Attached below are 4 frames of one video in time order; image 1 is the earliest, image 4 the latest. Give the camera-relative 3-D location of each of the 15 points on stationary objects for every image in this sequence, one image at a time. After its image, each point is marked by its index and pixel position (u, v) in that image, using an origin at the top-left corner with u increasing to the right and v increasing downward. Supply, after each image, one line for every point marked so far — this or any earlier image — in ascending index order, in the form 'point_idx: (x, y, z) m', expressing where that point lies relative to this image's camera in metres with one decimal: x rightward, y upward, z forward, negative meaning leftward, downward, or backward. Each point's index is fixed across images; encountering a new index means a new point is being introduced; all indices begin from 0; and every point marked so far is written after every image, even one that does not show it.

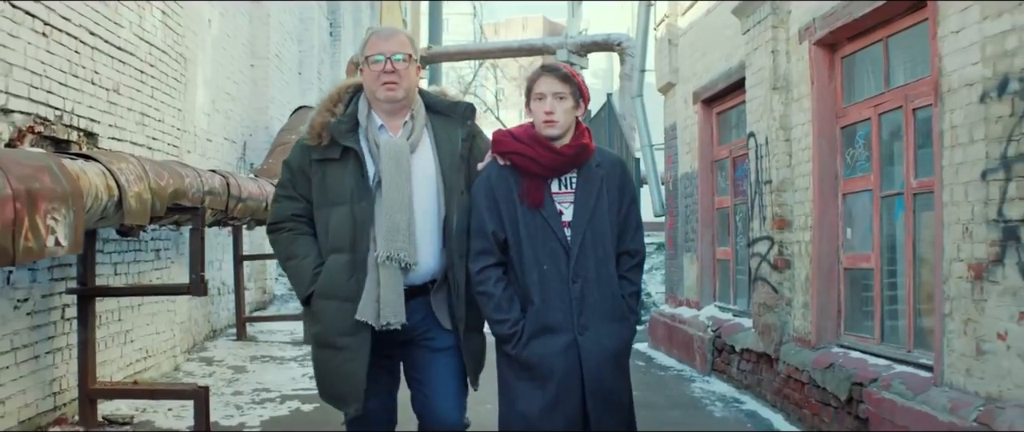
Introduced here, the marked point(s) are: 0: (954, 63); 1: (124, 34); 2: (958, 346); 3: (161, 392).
0: (+1.9, +0.7, +3.6) m
1: (-2.6, +1.2, +5.9) m
2: (+1.9, -0.5, +3.6) m
3: (-2.0, -1.0, +4.9) m
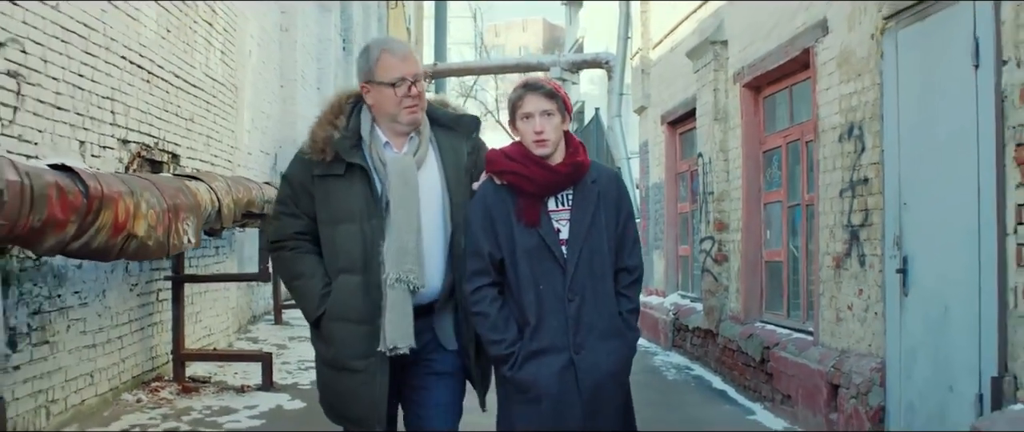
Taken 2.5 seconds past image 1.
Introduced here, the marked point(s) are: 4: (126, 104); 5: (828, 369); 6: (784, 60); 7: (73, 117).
0: (+1.9, +0.6, +5.1) m
1: (-2.7, +1.2, +7.3) m
2: (+1.8, -0.6, +5.1) m
3: (-2.0, -1.0, +6.4) m
4: (-2.6, +0.7, +5.8) m
5: (+1.8, -0.8, +4.8) m
6: (+1.8, +1.0, +5.7) m
7: (-2.5, +0.6, +5.0) m
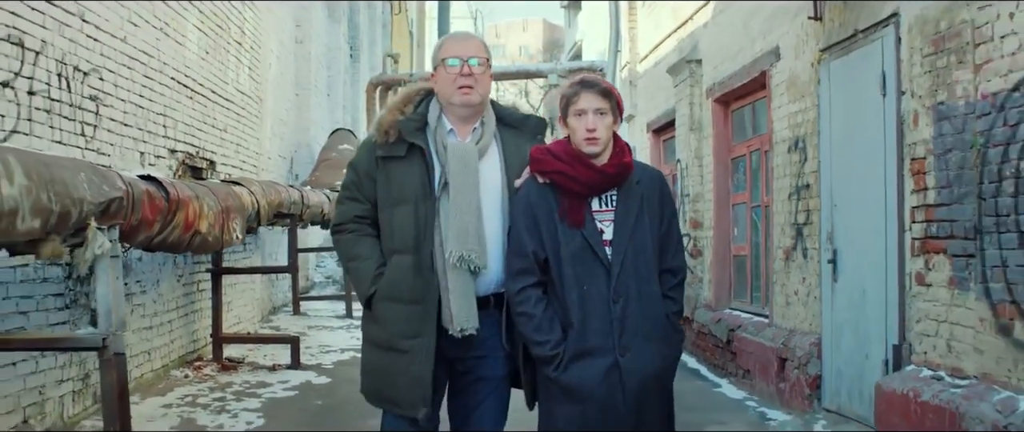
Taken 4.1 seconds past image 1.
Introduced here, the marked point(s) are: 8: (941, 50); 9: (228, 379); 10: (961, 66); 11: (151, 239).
0: (+1.8, +0.6, +5.9) m
1: (-2.7, +1.2, +8.2) m
2: (+1.8, -0.6, +5.9) m
3: (-2.0, -1.0, +7.2) m
4: (-2.6, +0.7, +6.6) m
5: (+1.8, -0.8, +5.7) m
6: (+1.8, +1.0, +6.6) m
7: (-2.6, +0.6, +5.9) m
8: (+2.0, +0.8, +4.0) m
9: (-2.2, -1.3, +6.7) m
10: (+2.0, +0.7, +3.9) m
11: (-1.8, -0.1, +4.3) m
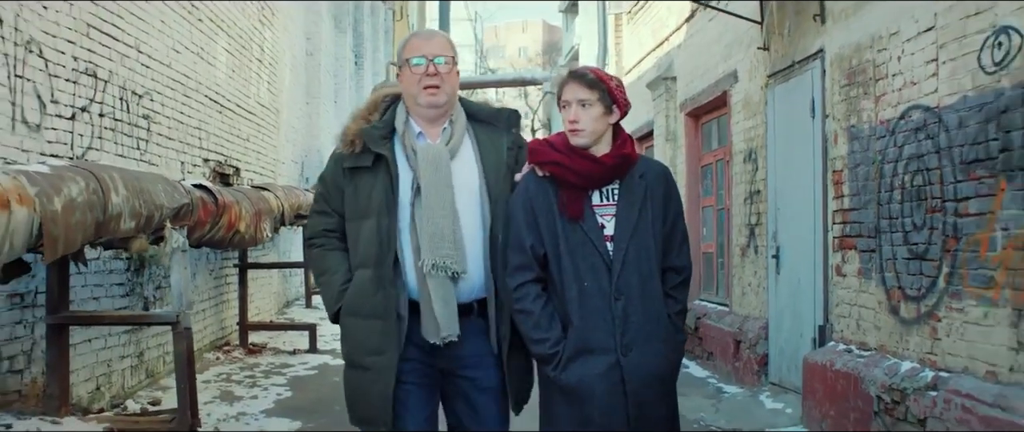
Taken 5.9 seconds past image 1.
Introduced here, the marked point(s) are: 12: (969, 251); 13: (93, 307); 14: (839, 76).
0: (+1.8, +0.6, +6.8) m
1: (-2.7, +1.2, +9.0) m
2: (+1.8, -0.6, +6.8) m
3: (-2.1, -1.0, +8.1) m
4: (-2.7, +0.7, +7.5) m
5: (+1.7, -0.9, +6.6) m
6: (+1.7, +1.0, +7.4) m
7: (-2.6, +0.6, +6.7) m
8: (+1.9, +0.8, +4.9) m
9: (-2.2, -1.3, +7.5) m
10: (+1.9, +0.7, +4.7) m
11: (-1.9, -0.1, +5.2) m
12: (+2.0, -0.2, +3.8) m
13: (-2.5, -0.5, +5.2) m
14: (+1.9, +0.8, +5.0) m
